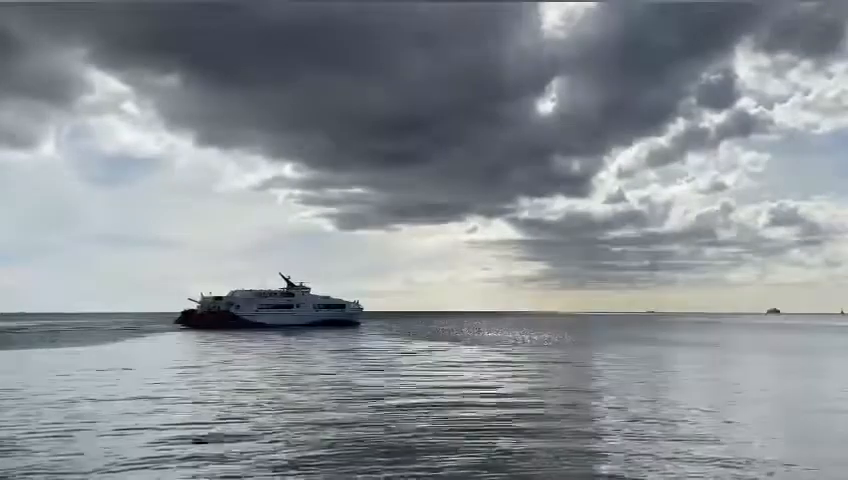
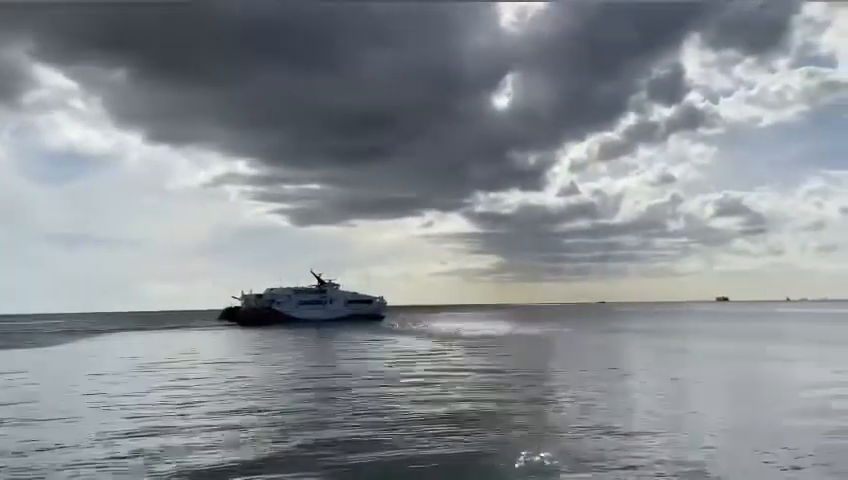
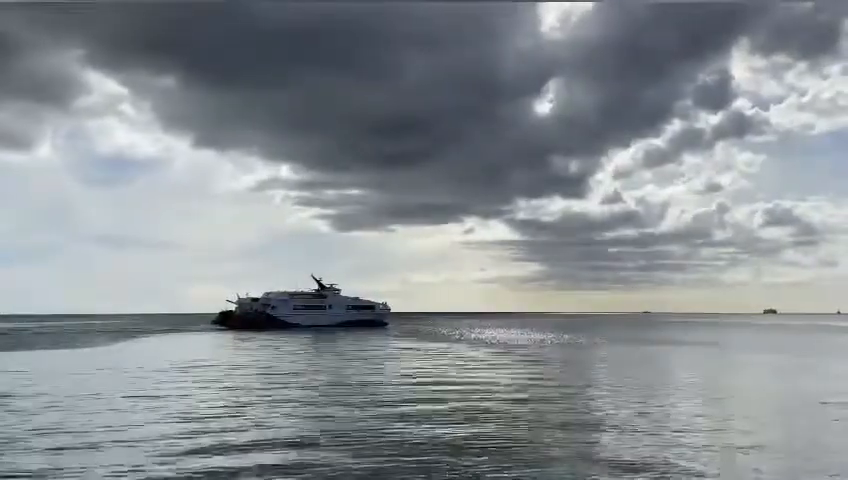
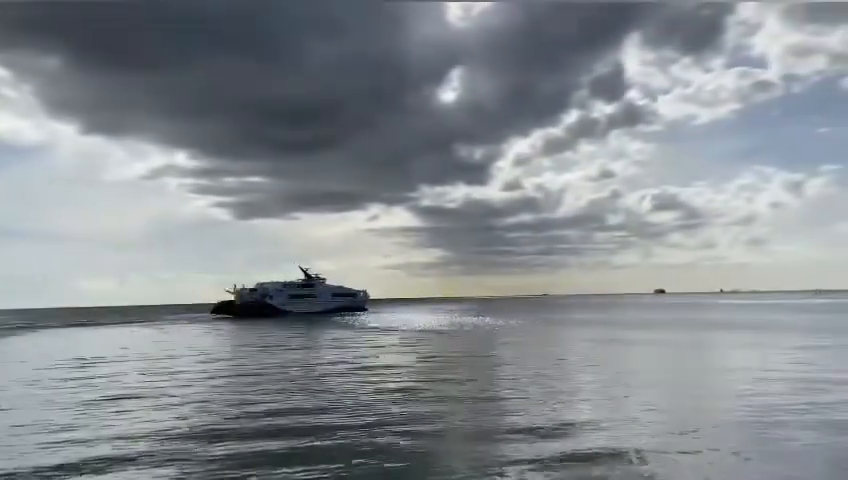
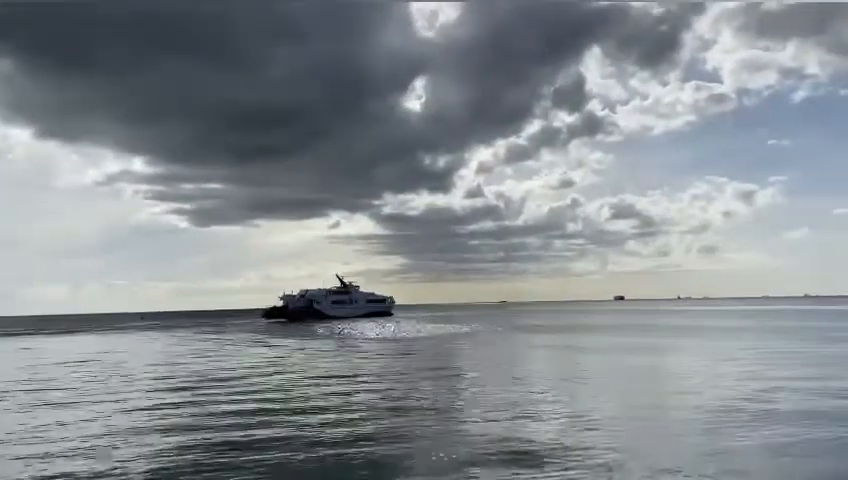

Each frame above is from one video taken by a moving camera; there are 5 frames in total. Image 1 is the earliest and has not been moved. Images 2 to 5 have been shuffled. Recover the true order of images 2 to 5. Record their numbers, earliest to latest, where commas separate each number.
3, 2, 4, 5
